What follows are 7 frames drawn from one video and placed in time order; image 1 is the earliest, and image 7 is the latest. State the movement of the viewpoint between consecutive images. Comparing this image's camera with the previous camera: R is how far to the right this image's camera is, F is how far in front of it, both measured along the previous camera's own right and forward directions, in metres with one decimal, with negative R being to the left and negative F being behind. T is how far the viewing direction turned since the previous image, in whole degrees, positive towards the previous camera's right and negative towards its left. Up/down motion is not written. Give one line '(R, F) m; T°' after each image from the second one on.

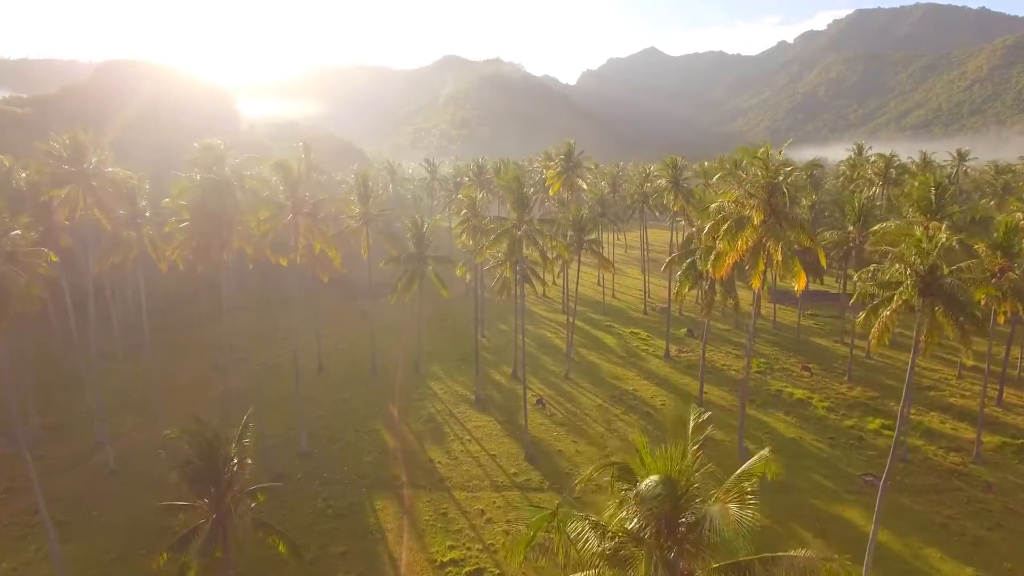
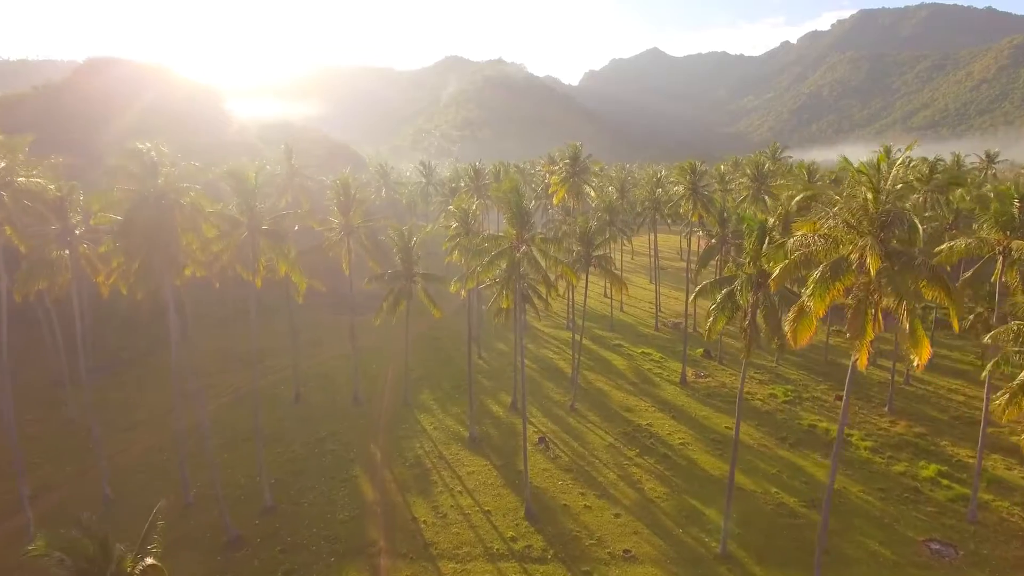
(+0.2, +5.0) m; 0°
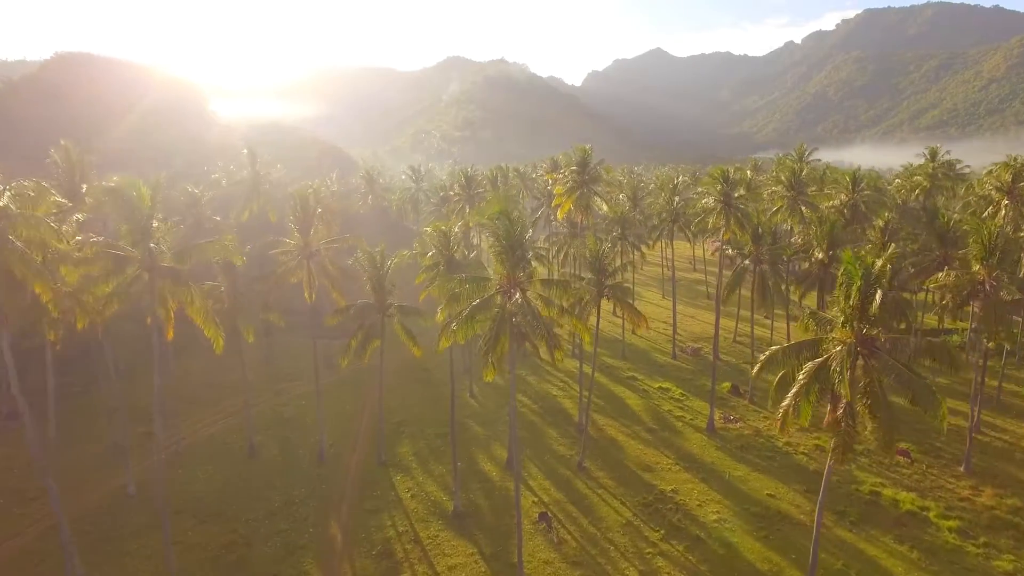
(+0.4, +7.2) m; 0°
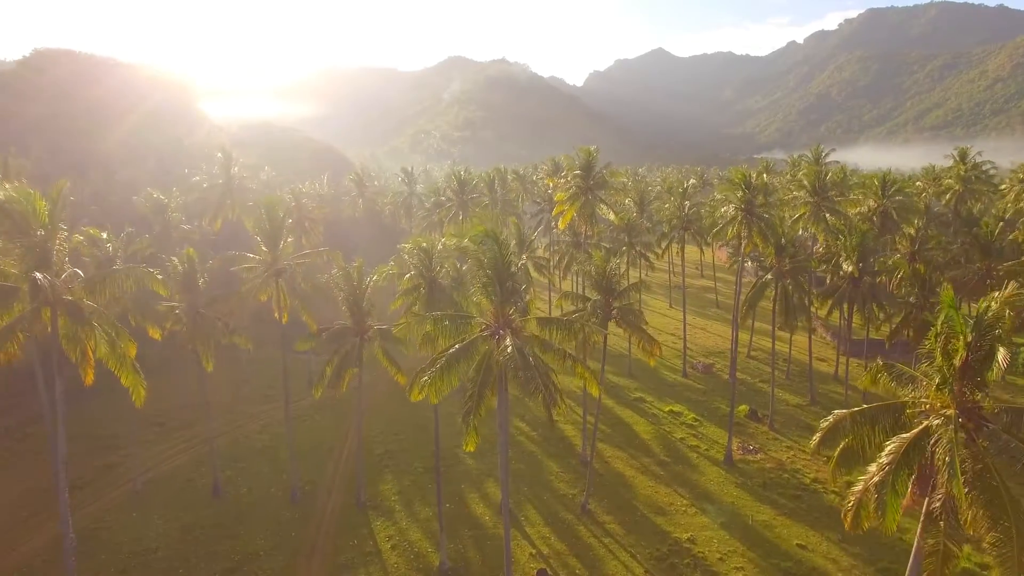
(+0.3, +3.9) m; 0°
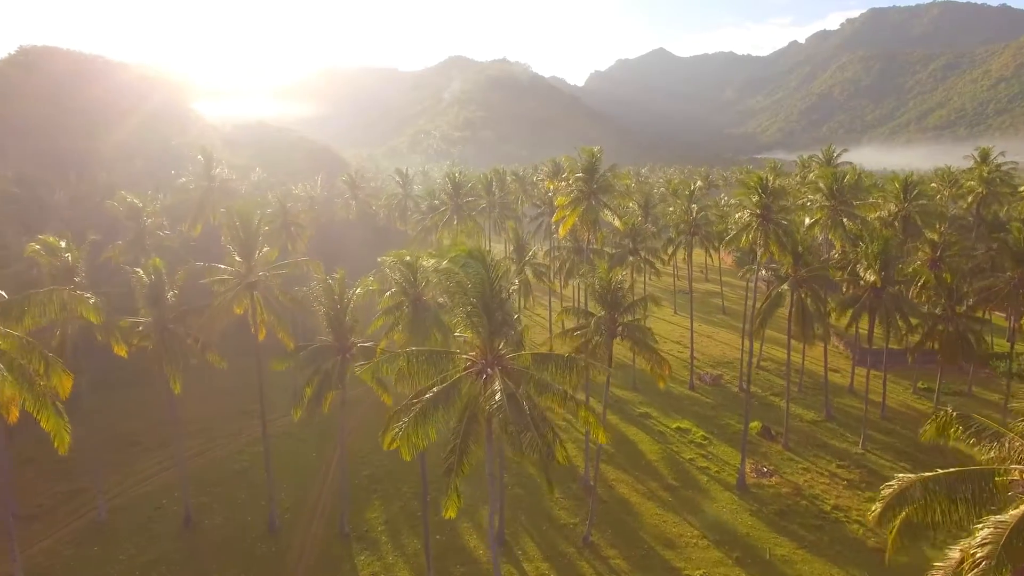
(+0.2, +2.5) m; 0°
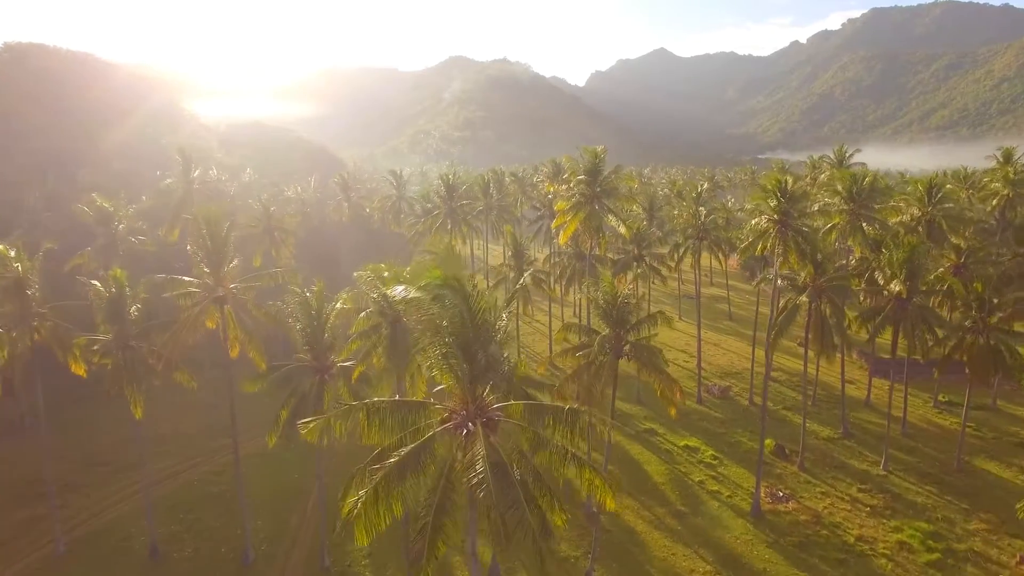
(+0.2, +2.5) m; 0°
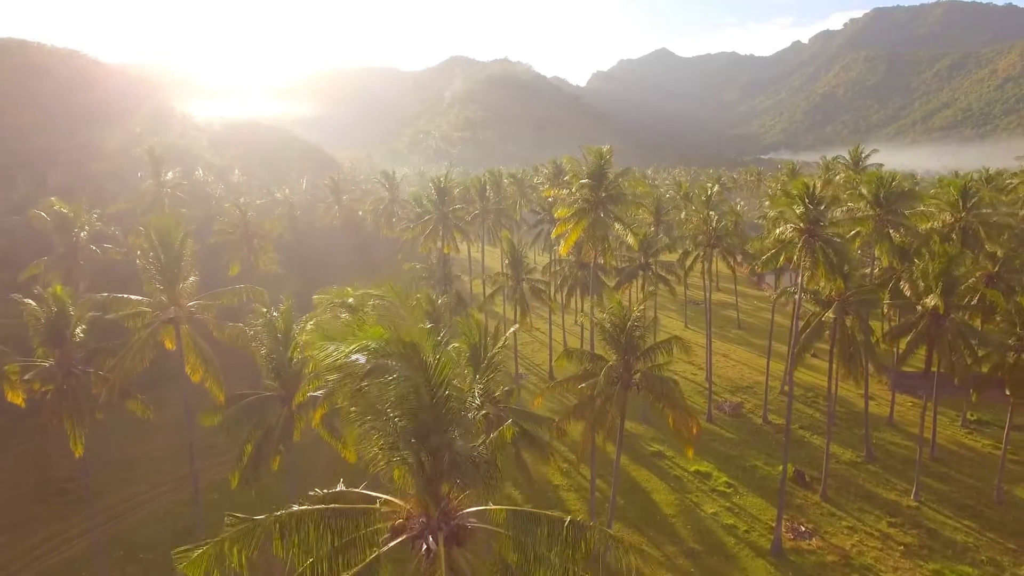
(+0.3, +2.9) m; 0°
